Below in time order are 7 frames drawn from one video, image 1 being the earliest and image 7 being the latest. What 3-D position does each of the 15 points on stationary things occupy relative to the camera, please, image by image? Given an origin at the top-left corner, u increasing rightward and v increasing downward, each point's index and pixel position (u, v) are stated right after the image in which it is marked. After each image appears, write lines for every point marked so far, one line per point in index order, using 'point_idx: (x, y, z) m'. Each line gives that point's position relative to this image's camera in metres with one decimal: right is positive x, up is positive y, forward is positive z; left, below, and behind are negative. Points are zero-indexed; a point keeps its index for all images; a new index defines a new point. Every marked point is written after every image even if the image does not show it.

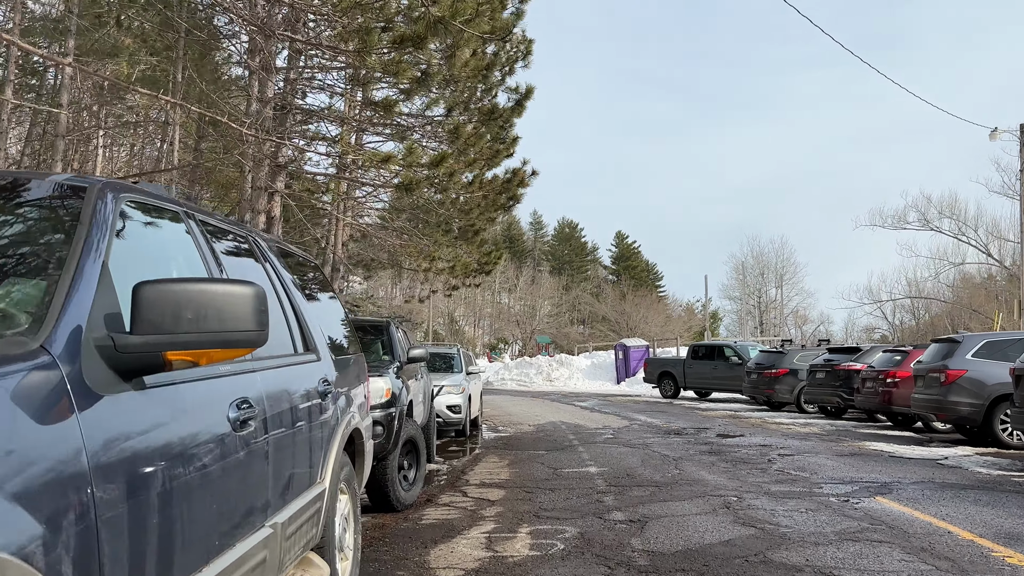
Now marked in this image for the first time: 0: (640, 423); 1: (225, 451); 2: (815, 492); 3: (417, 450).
0: (+2.4, -2.6, +13.6) m
1: (-0.8, -0.4, +1.9) m
2: (+2.6, -1.7, +6.0) m
3: (-0.8, -1.3, +5.8) m
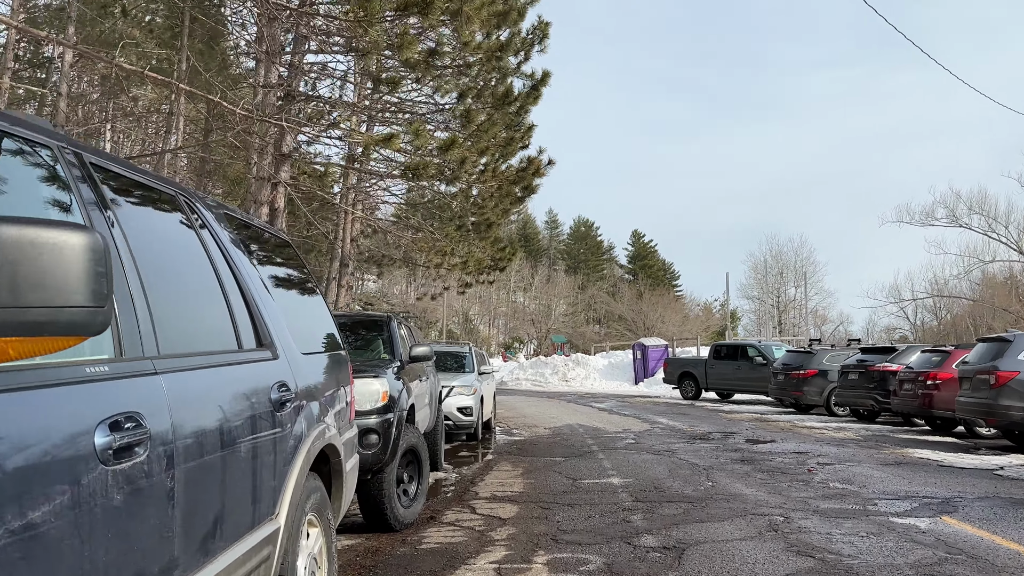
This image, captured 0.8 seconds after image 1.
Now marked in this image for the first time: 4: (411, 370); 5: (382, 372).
0: (+2.7, -2.5, +12.8) m
1: (-0.7, -0.4, +1.2) m
2: (+2.7, -1.7, +5.3) m
3: (-0.7, -1.3, +5.1) m
4: (-0.9, -0.7, +6.0) m
5: (-0.9, -0.6, +4.9) m
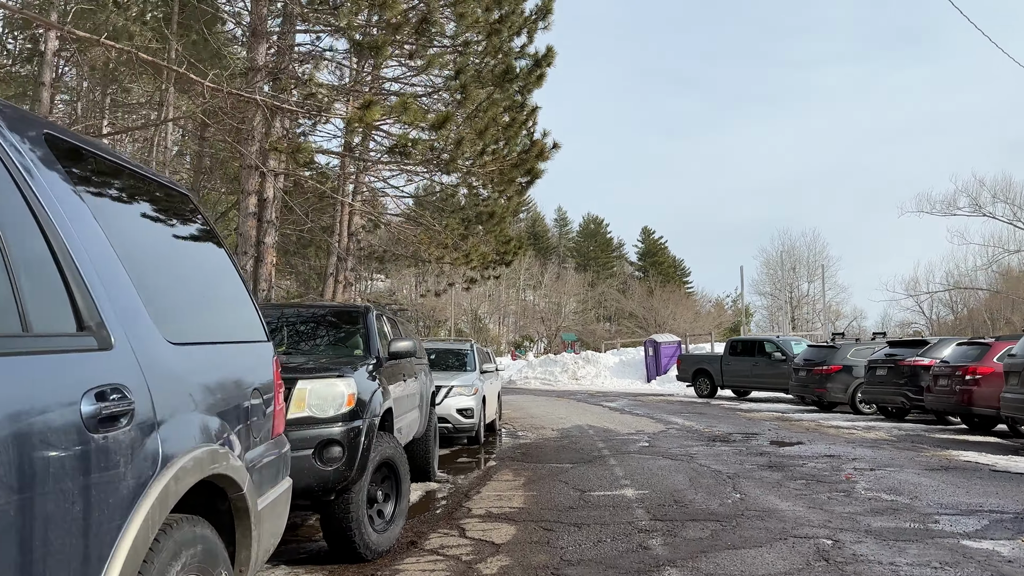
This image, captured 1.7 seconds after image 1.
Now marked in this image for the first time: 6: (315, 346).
0: (+2.8, -2.4, +12.0) m
1: (-0.8, -0.3, +0.4) m
2: (+2.6, -1.5, +4.4) m
3: (-0.7, -1.2, +4.3) m
4: (-0.9, -0.6, +5.2) m
5: (-0.9, -0.5, +4.1) m
6: (-1.4, -0.4, +5.2) m
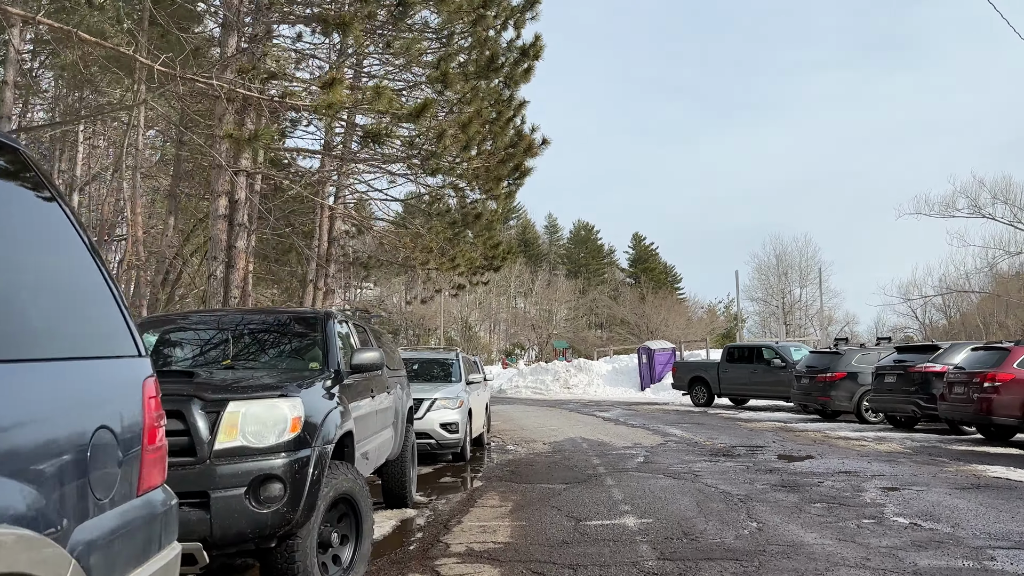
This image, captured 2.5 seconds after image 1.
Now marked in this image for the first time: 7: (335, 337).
0: (+2.6, -2.4, +11.3) m
1: (-0.9, -0.2, -0.3) m
2: (+2.5, -1.5, +3.8) m
3: (-0.8, -1.2, +3.6) m
4: (-1.0, -0.6, +4.5) m
5: (-1.0, -0.5, +3.4) m
6: (-1.6, -0.4, +4.5) m
7: (-1.2, -0.3, +4.8) m
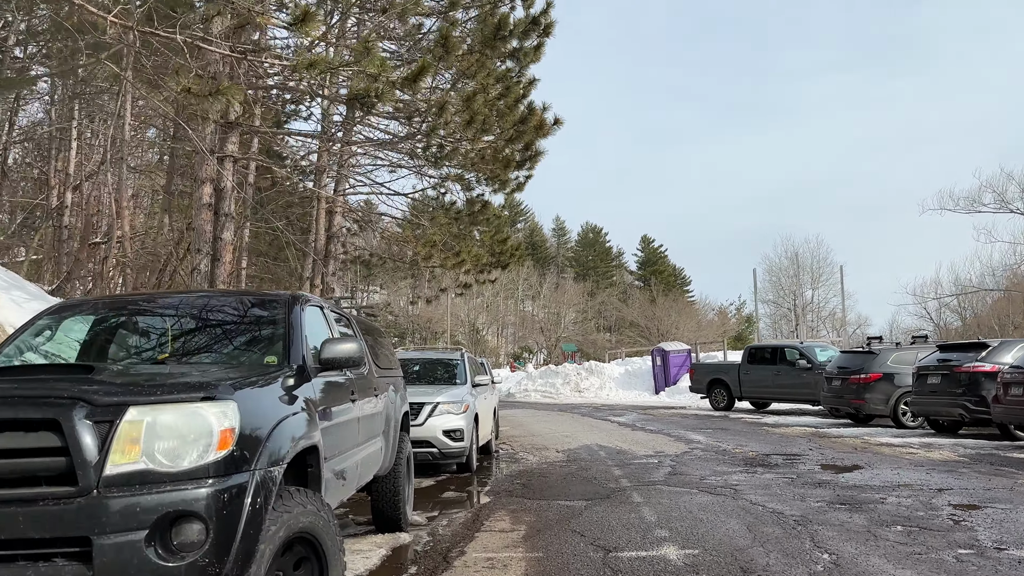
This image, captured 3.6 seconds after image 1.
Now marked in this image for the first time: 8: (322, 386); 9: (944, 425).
0: (+2.8, -2.3, +10.4) m
1: (-0.9, -0.1, -1.2) m
2: (+2.6, -1.3, +2.8) m
3: (-0.7, -1.0, +2.7) m
4: (-0.9, -0.5, +3.6) m
5: (-1.0, -0.4, +2.5) m
6: (-1.5, -0.3, +3.6) m
7: (-1.1, -0.2, +3.9) m
8: (-0.9, -0.5, +3.5) m
9: (+7.1, -2.2, +11.6) m
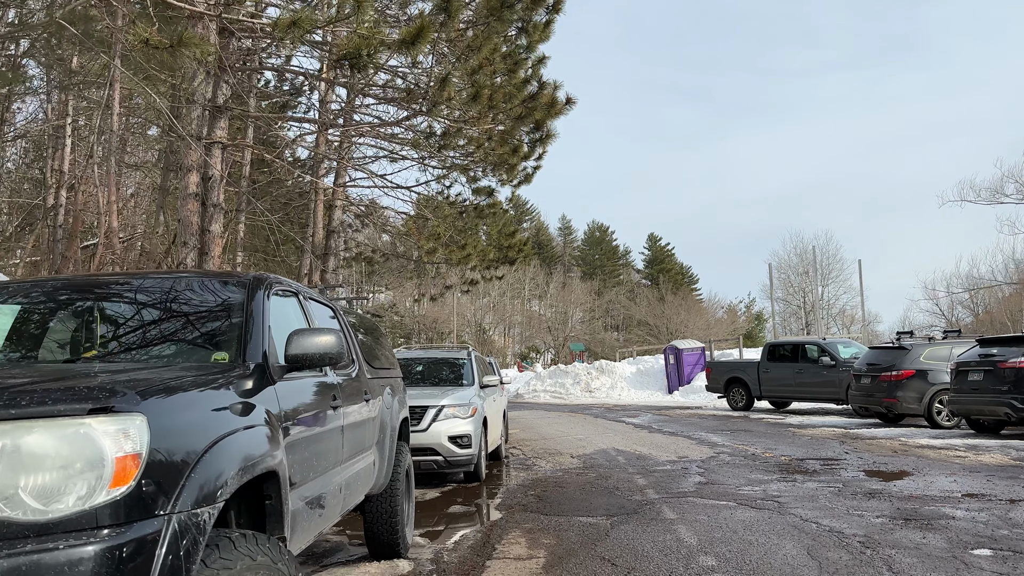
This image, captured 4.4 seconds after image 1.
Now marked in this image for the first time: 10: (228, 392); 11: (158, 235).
0: (+2.9, -2.2, +9.6) m
1: (-0.8, 0.0, -1.9) m
2: (+2.7, -1.2, +2.1) m
3: (-0.7, -0.9, +2.0) m
4: (-0.9, -0.4, +2.8) m
5: (-0.9, -0.3, +1.8) m
6: (-1.4, -0.2, +2.8) m
7: (-1.0, -0.1, +3.1) m
8: (-0.9, -0.4, +2.8) m
9: (+7.3, -2.1, +10.8) m
10: (-0.9, -0.3, +2.3) m
11: (-8.7, +1.3, +17.5) m
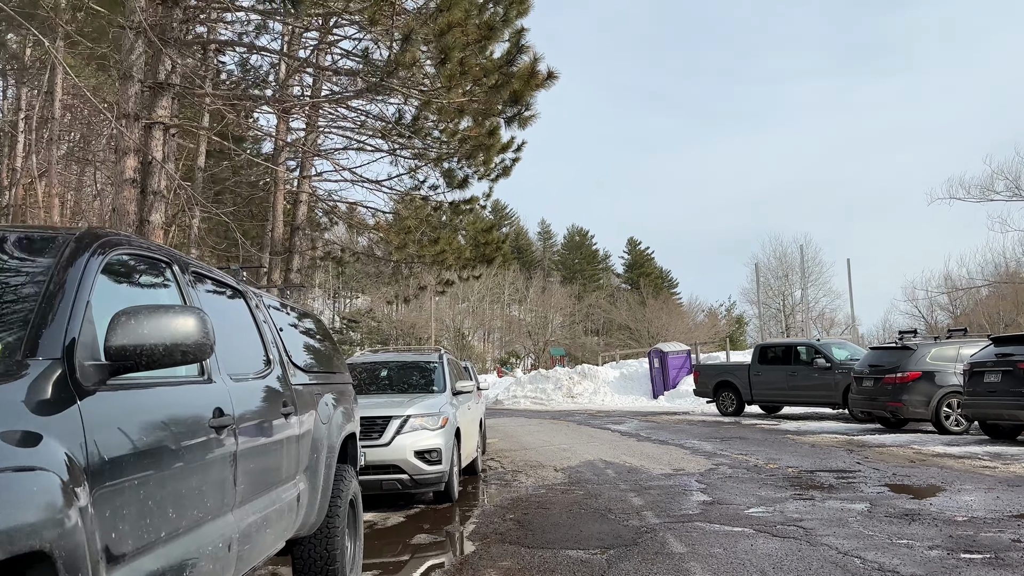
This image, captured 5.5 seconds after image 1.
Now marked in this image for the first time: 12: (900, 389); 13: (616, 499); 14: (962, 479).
0: (+2.7, -2.1, +8.7) m
1: (-0.8, +0.2, -2.9) m
2: (+2.6, -1.1, +1.2) m
3: (-0.7, -0.8, +1.0) m
4: (-1.0, -0.3, +1.9) m
5: (-1.0, -0.2, +0.8) m
6: (-1.5, -0.1, +1.8) m
7: (-1.1, 0.0, +2.2) m
8: (-0.9, -0.3, +1.8) m
9: (+7.0, -2.0, +10.1) m
10: (-1.0, -0.2, +1.3) m
11: (-9.3, +1.3, +16.3) m
12: (+6.2, -1.6, +11.3) m
13: (+0.9, -1.9, +6.4) m
14: (+4.3, -1.8, +6.8) m
